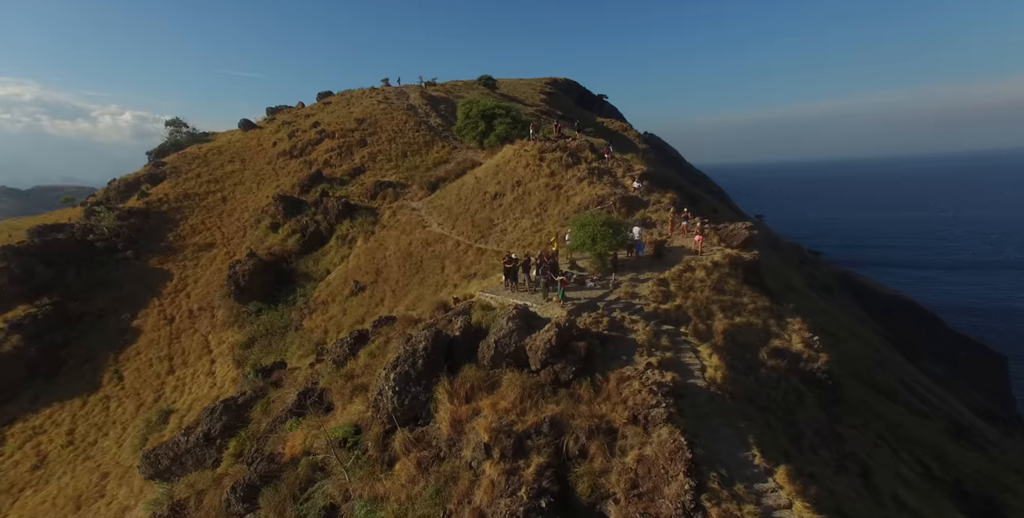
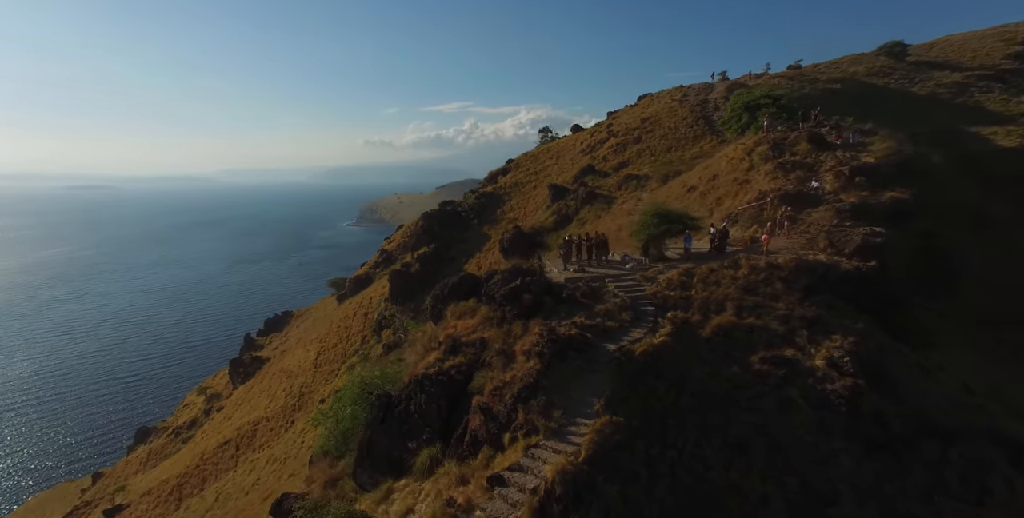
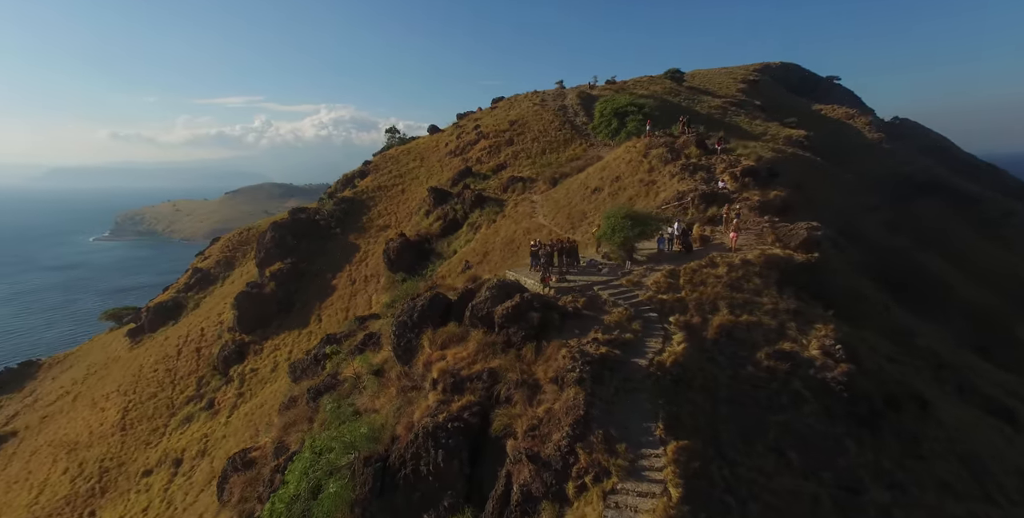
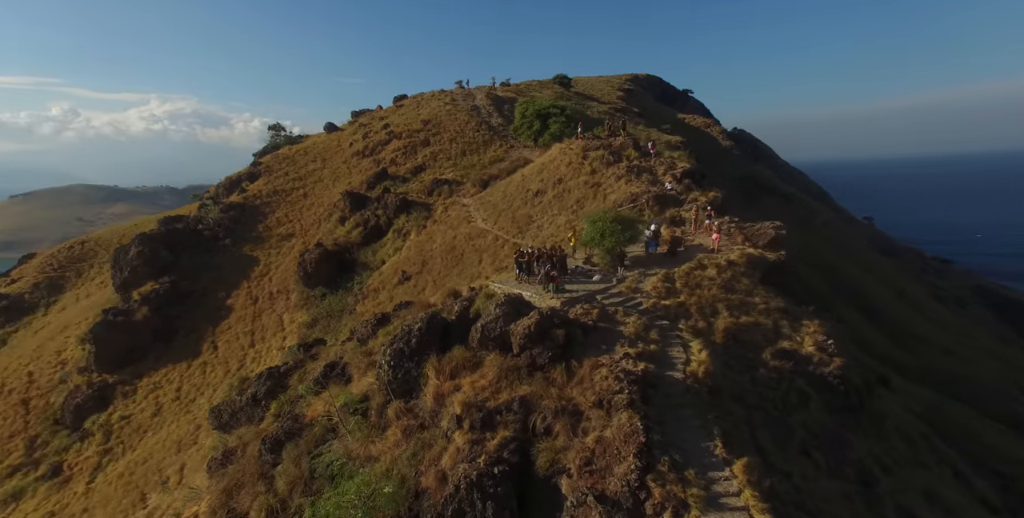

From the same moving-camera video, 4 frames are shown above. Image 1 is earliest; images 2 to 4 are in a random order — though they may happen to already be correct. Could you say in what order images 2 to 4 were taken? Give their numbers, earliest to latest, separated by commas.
4, 3, 2
